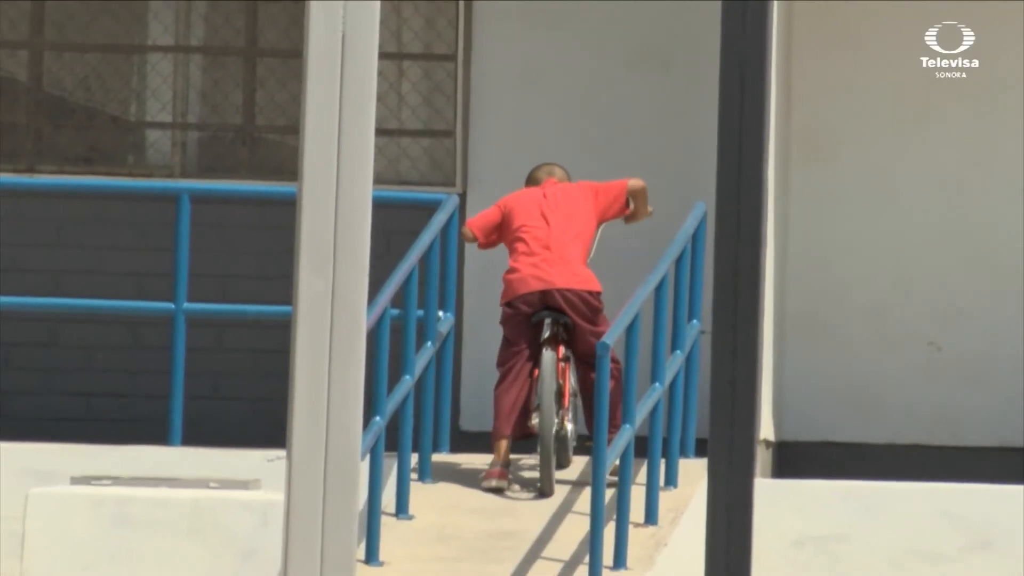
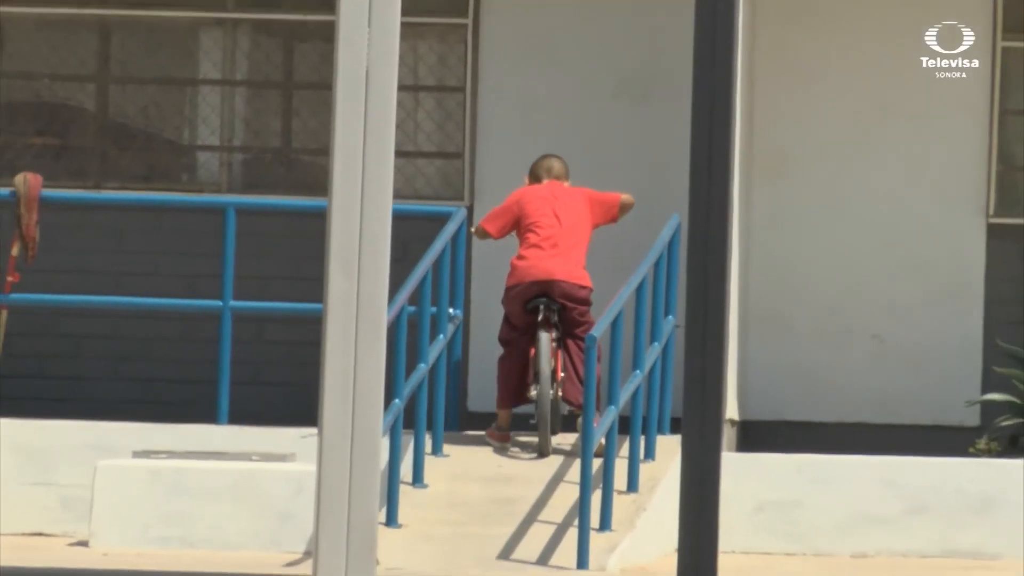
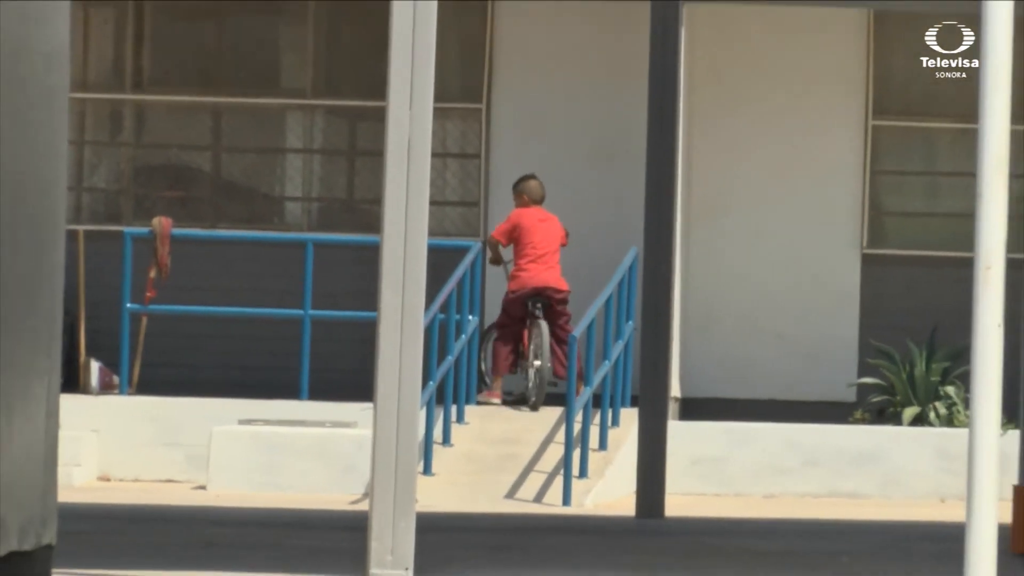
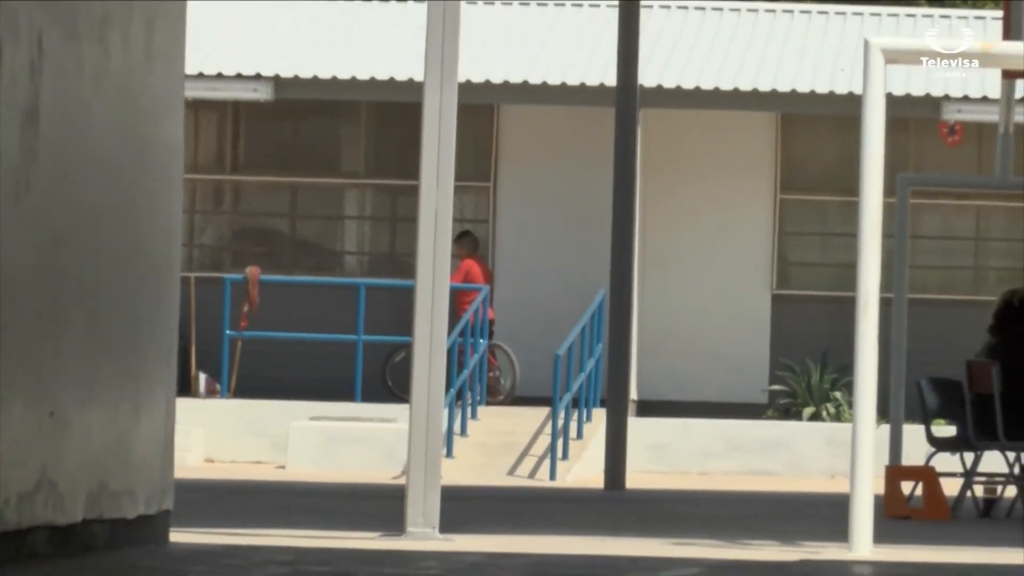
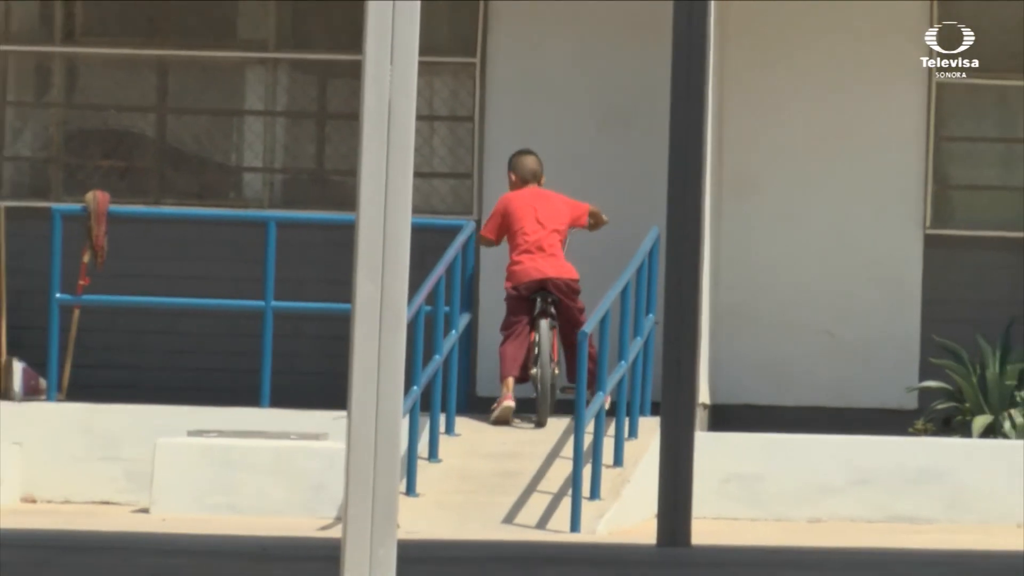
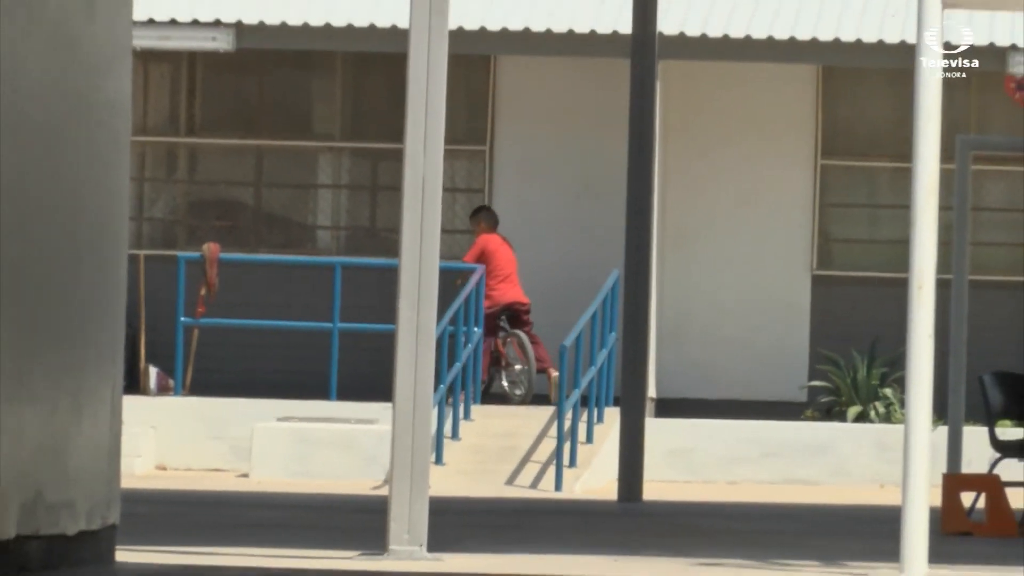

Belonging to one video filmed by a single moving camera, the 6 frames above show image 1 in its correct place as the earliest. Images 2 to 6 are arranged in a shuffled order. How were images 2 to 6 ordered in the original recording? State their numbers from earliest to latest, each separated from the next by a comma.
2, 5, 3, 6, 4
